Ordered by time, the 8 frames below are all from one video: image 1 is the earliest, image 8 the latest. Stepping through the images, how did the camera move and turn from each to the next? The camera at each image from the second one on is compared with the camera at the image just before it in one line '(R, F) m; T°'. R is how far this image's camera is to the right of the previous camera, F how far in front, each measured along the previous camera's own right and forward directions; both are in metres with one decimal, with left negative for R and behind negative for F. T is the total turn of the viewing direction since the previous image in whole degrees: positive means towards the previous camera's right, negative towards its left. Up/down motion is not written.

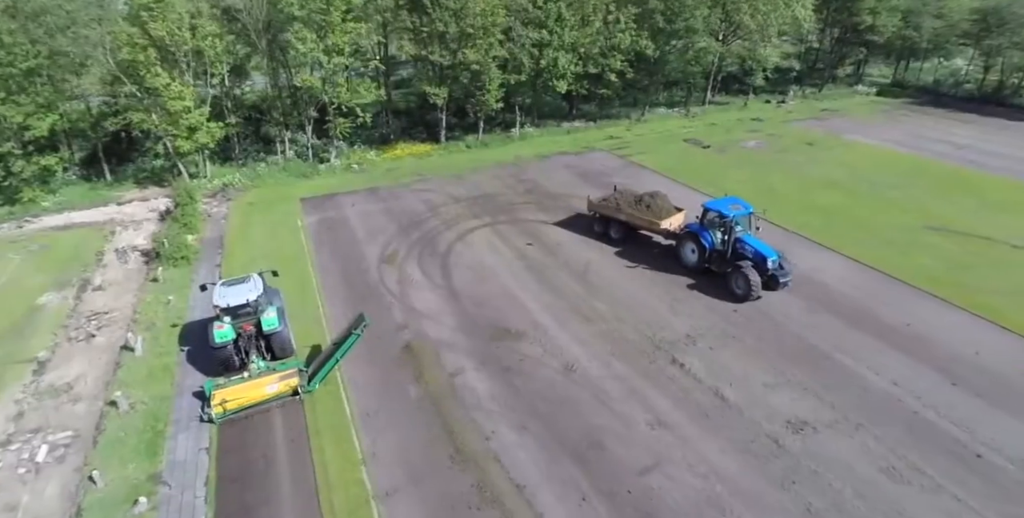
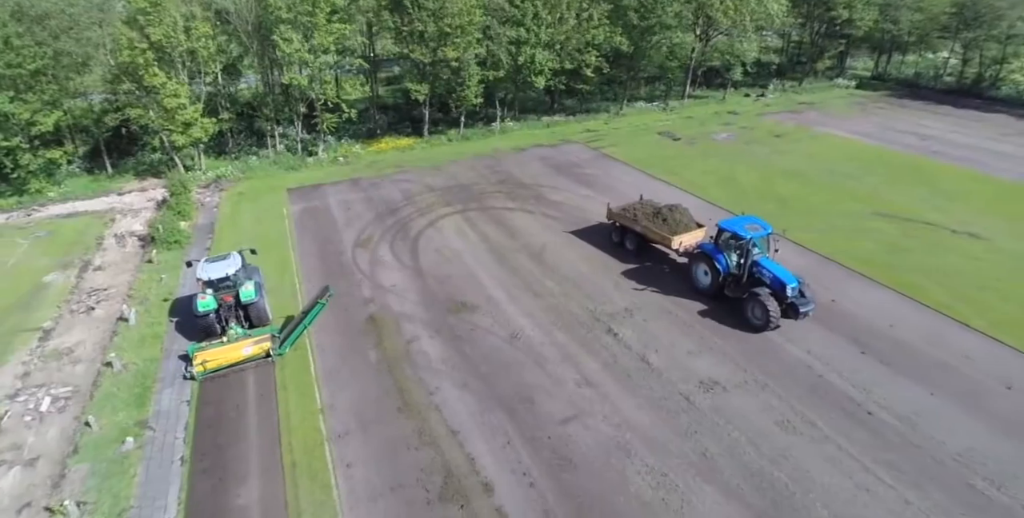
(+1.3, -1.3) m; -1°
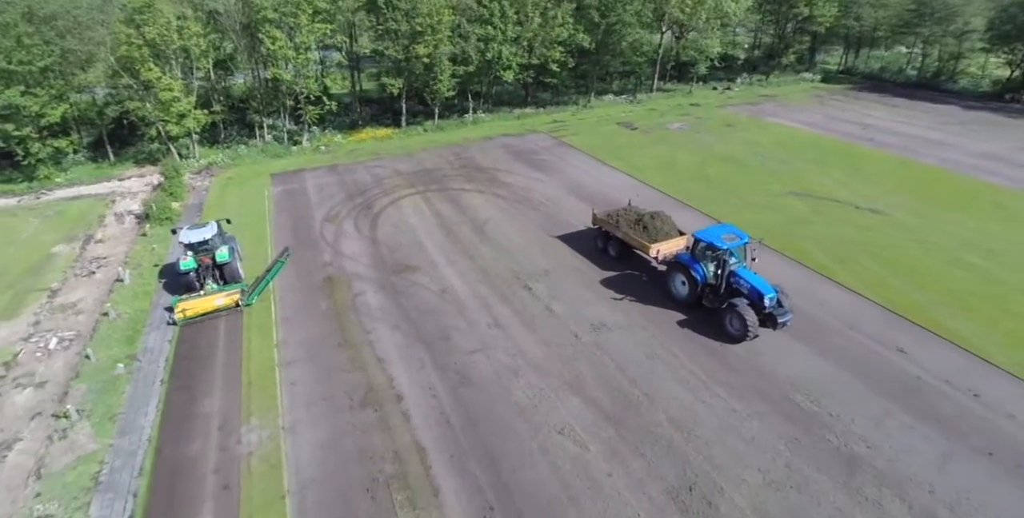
(+2.1, -2.3) m; -1°
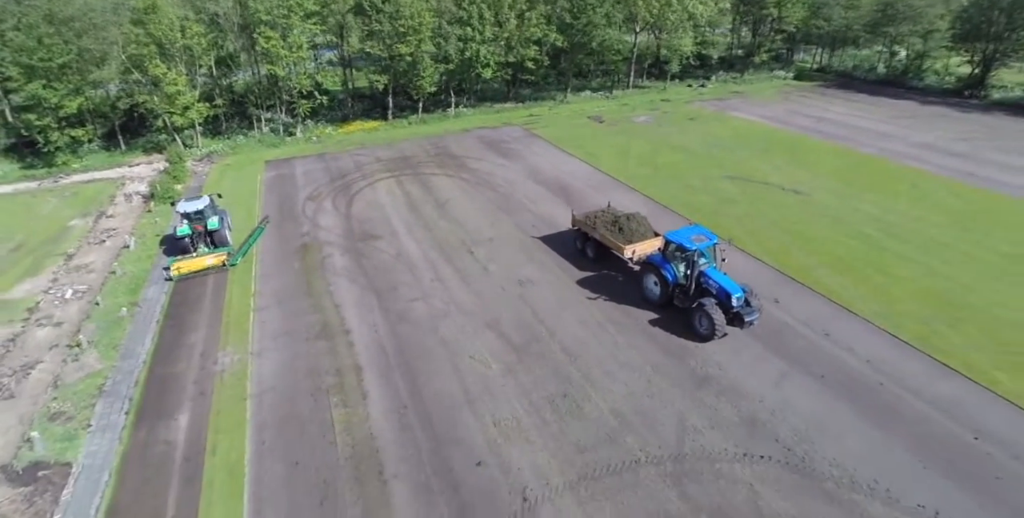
(+2.1, -2.4) m; -1°
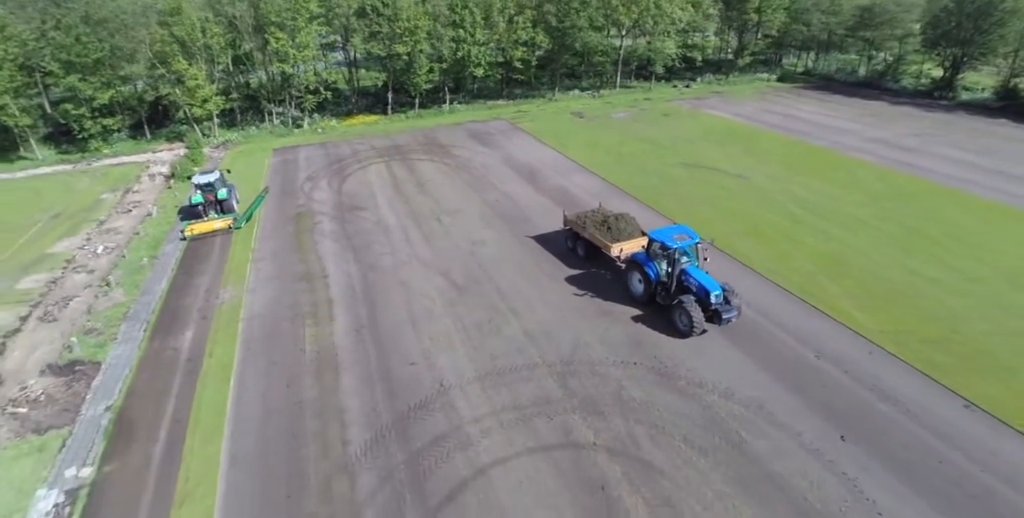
(+2.1, -2.8) m; -2°
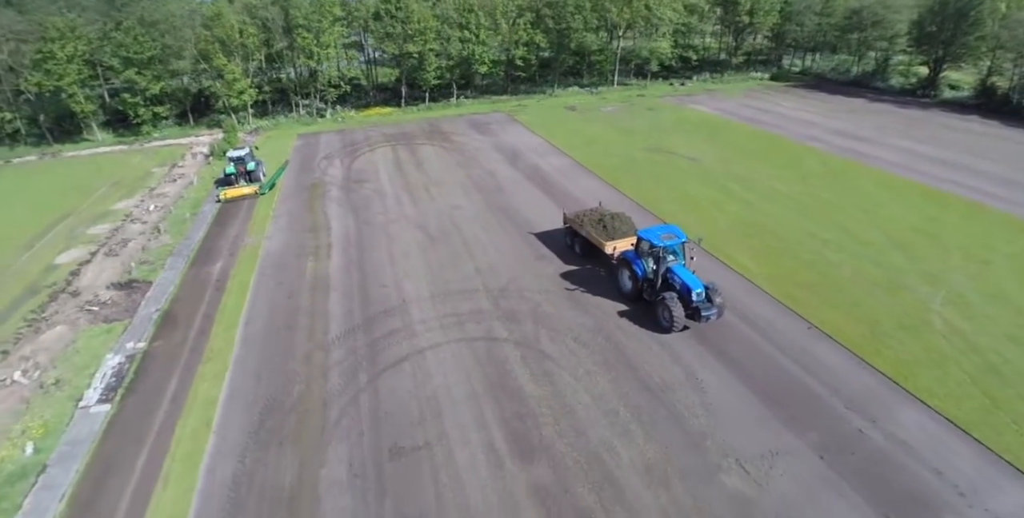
(+2.5, -3.6) m; -3°
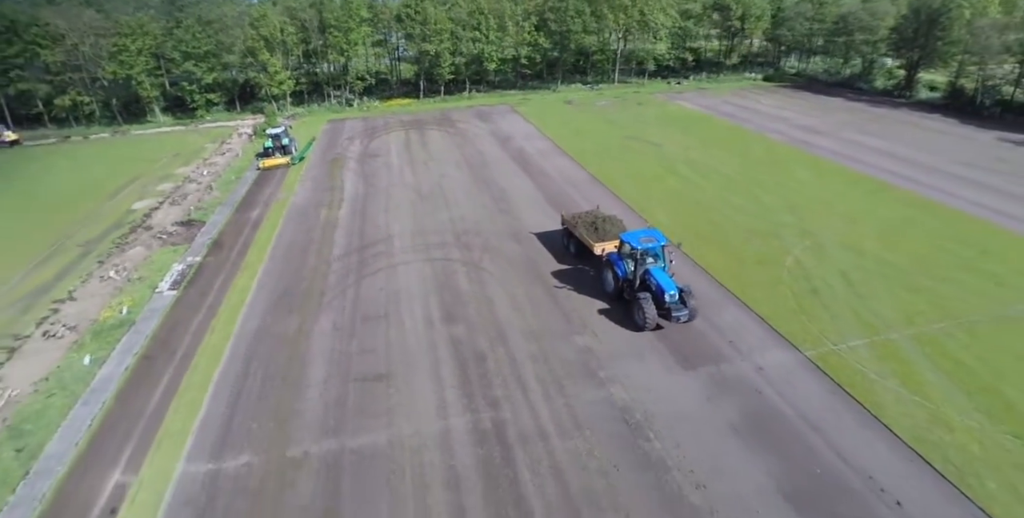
(+2.8, -4.7) m; -3°
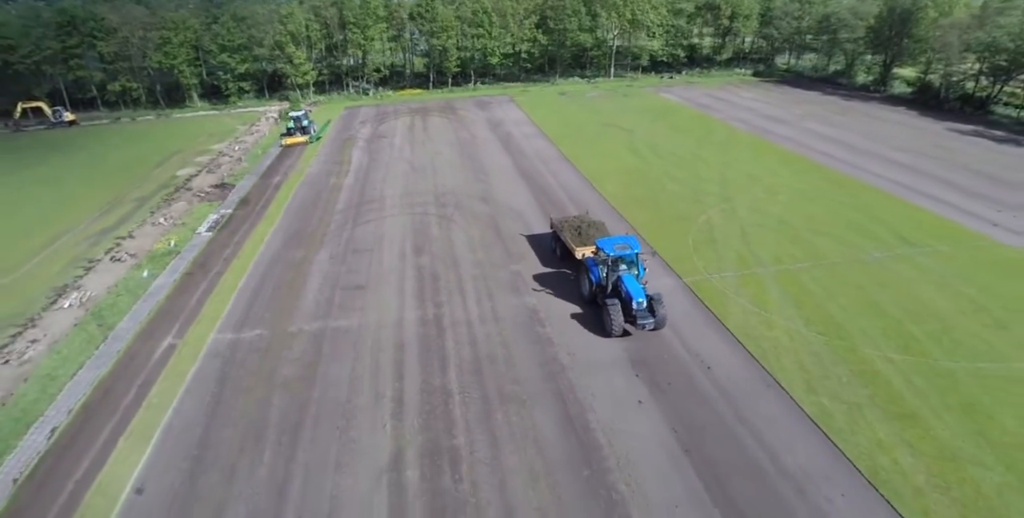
(+2.5, -4.3) m; -3°
